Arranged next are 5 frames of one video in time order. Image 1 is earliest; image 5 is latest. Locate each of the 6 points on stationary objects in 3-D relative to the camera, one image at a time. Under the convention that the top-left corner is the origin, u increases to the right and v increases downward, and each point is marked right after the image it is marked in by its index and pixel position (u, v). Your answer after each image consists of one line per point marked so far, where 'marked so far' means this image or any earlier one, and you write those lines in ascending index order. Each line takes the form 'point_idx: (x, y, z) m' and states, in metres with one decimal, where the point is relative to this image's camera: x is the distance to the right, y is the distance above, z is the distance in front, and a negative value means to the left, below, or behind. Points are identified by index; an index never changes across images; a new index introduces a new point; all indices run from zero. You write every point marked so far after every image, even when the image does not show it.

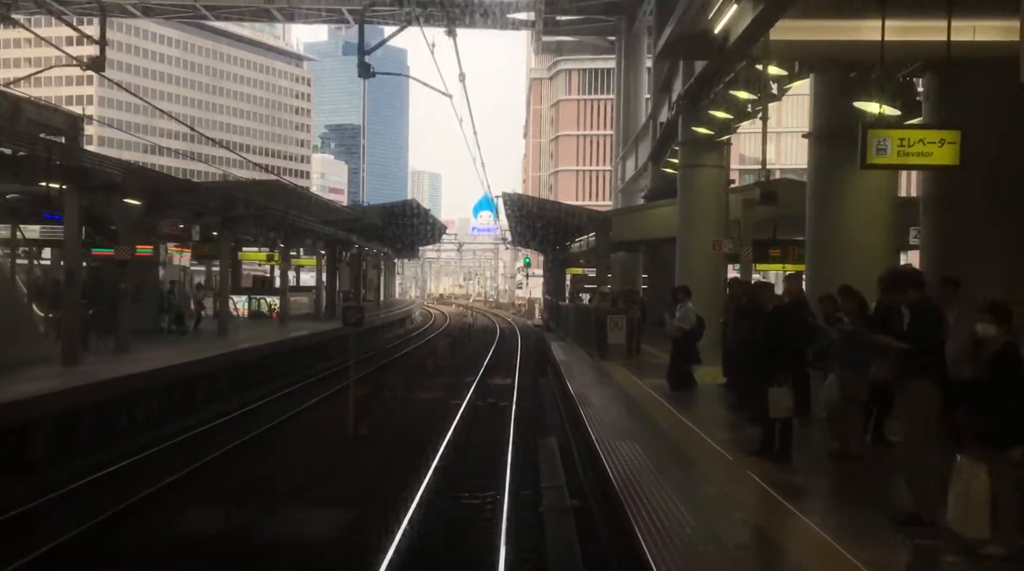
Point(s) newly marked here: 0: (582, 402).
0: (+1.0, -1.7, +13.7) m
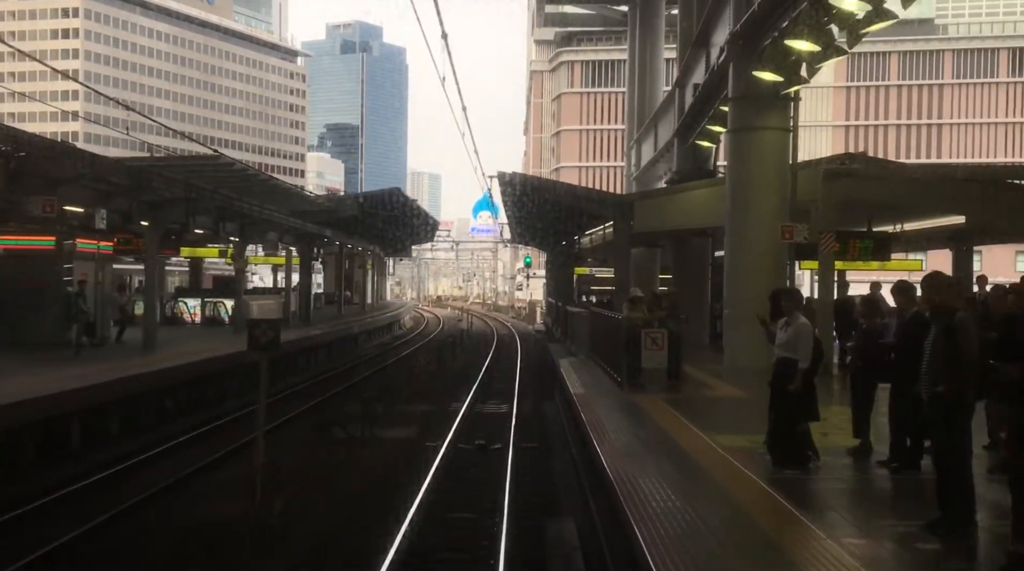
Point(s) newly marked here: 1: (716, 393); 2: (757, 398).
0: (+0.9, -1.7, +8.5) m
1: (+2.9, -1.6, +13.0) m
2: (+3.4, -1.6, +12.7) m
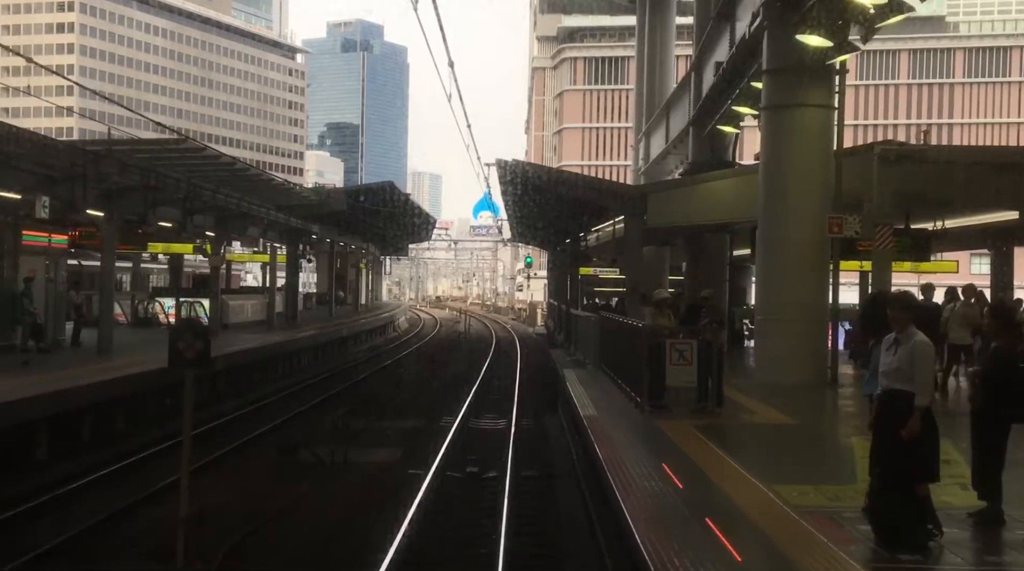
0: (+0.9, -1.7, +6.3) m
1: (+2.9, -1.6, +10.8) m
2: (+3.4, -1.7, +10.5) m
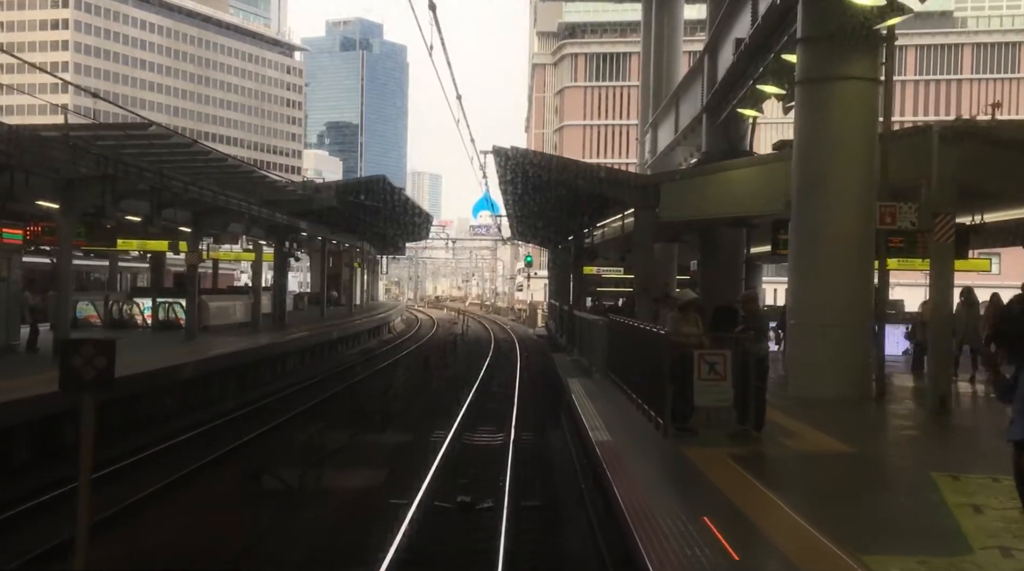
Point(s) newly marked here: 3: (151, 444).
0: (+0.9, -1.7, +4.5) m
1: (+2.9, -1.6, +9.0) m
2: (+3.4, -1.7, +8.7) m
3: (-6.0, -2.6, +15.2) m
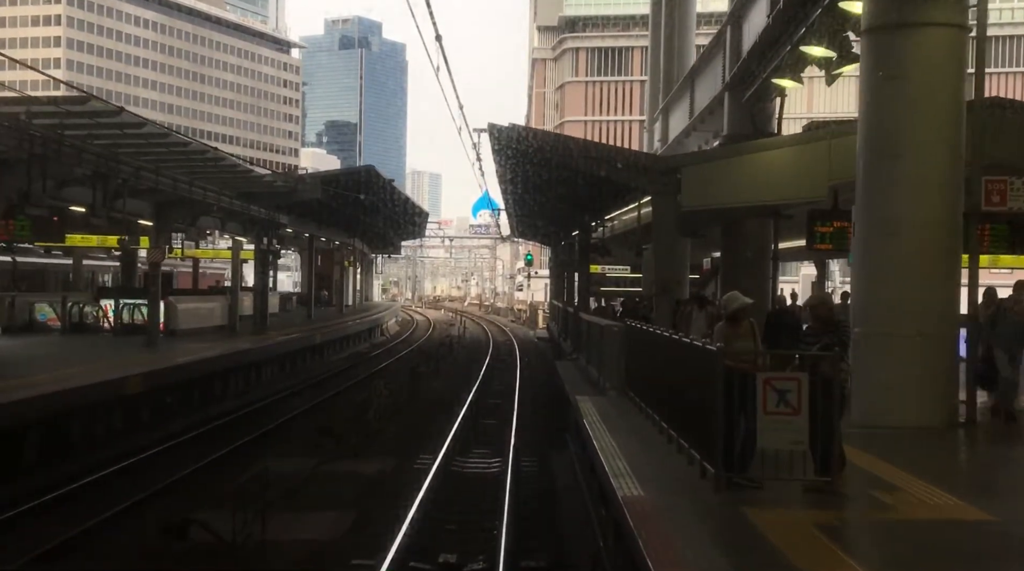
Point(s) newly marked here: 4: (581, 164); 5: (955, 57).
0: (+0.9, -1.7, +2.1) m
1: (+2.8, -1.6, +6.6) m
2: (+3.3, -1.7, +6.3) m
3: (-6.0, -2.6, +12.8) m
4: (+1.4, +2.4, +17.5) m
5: (+4.8, +2.5, +9.8) m
